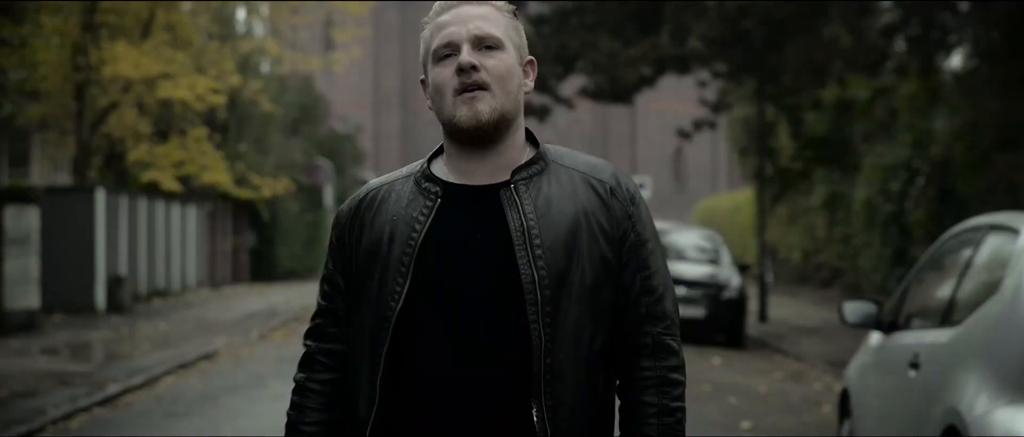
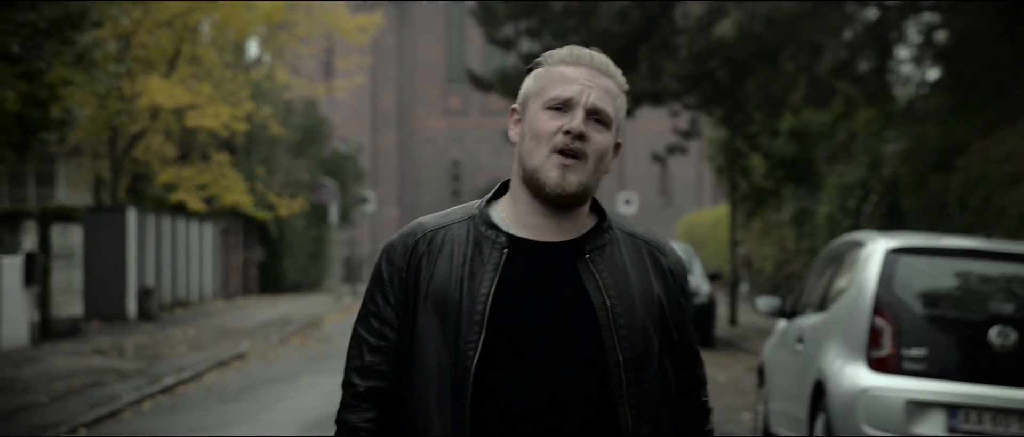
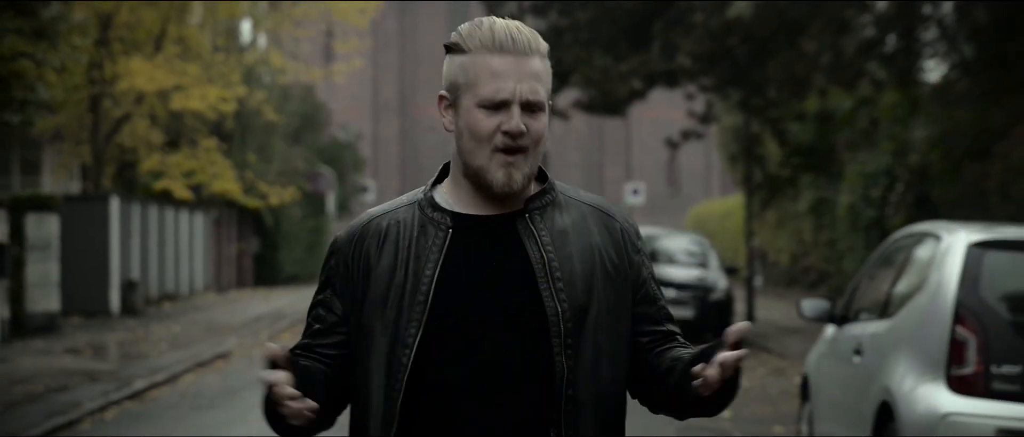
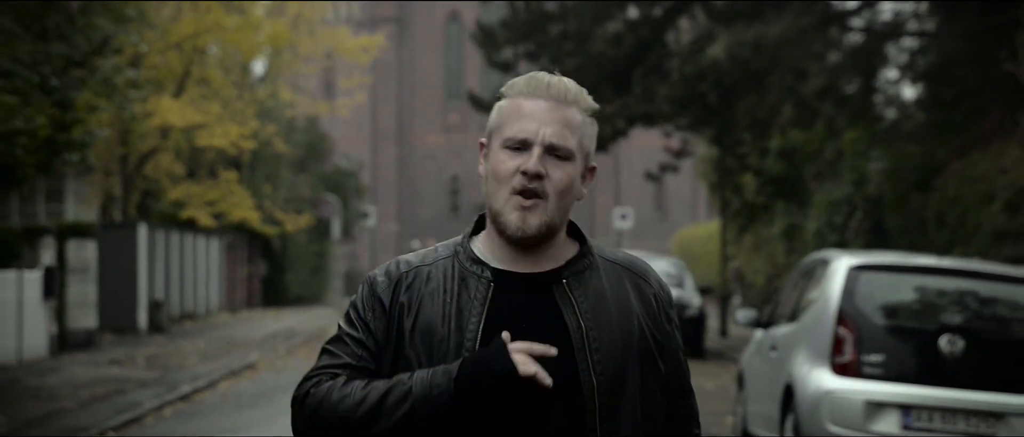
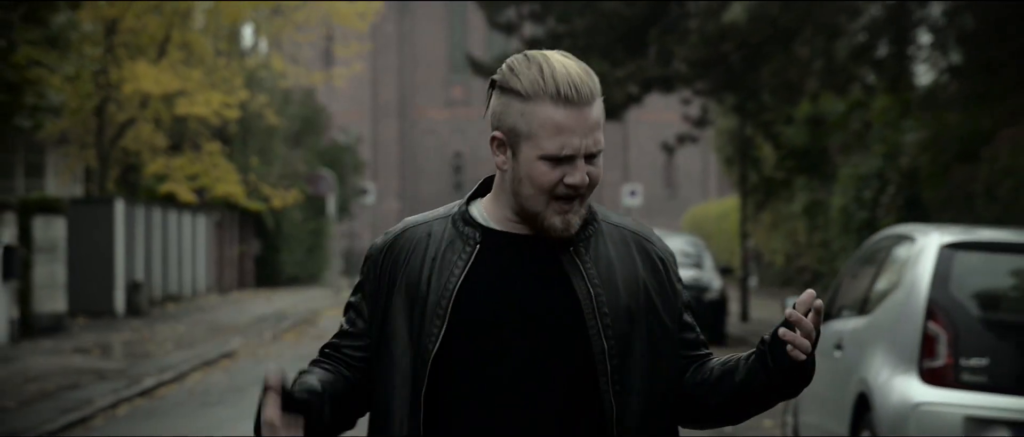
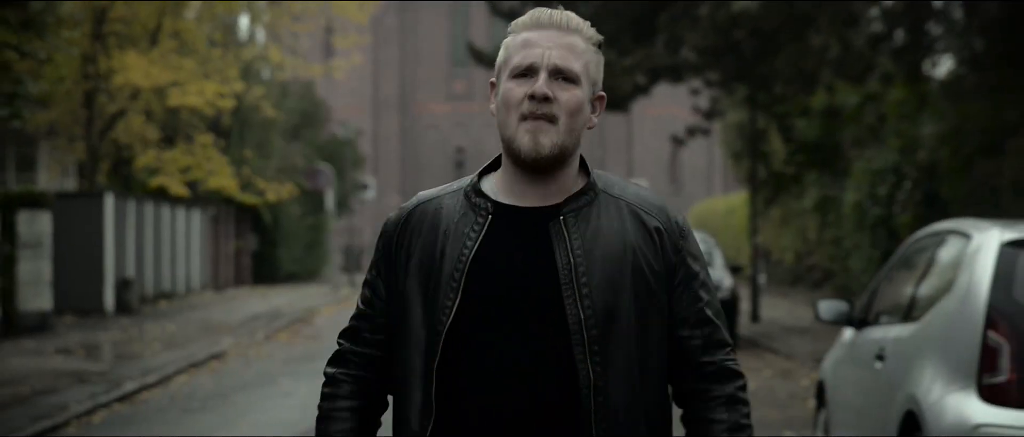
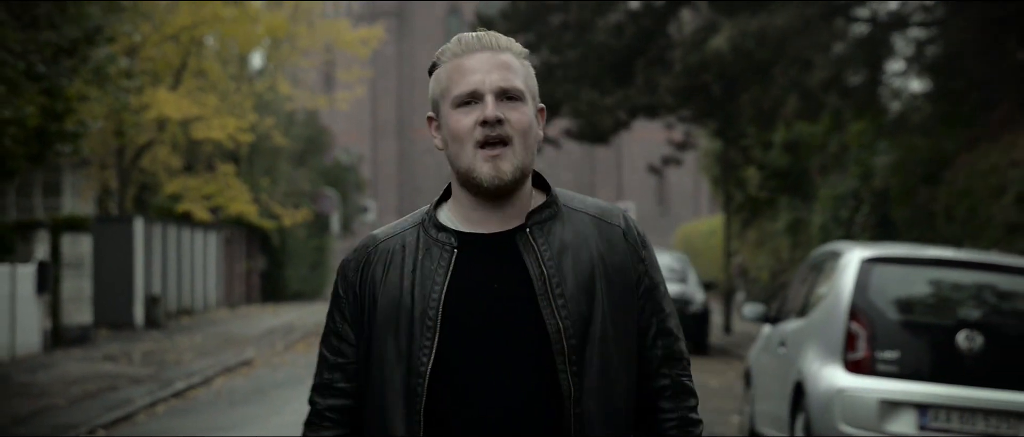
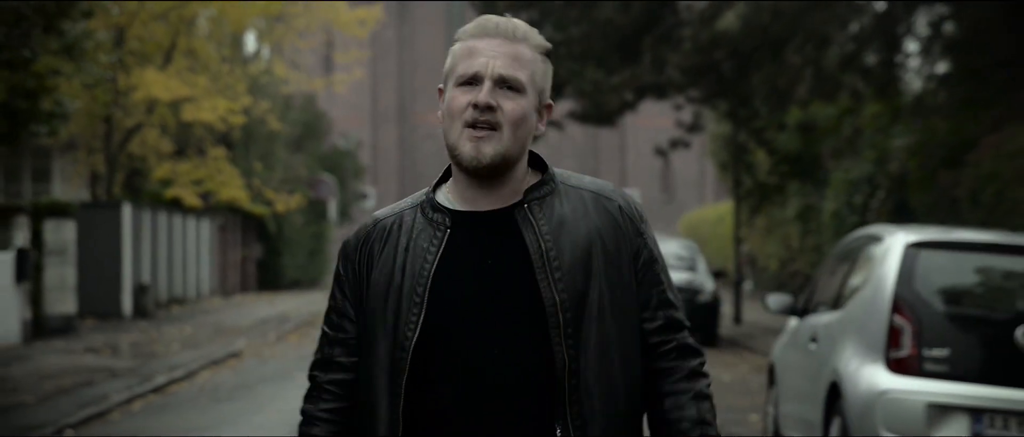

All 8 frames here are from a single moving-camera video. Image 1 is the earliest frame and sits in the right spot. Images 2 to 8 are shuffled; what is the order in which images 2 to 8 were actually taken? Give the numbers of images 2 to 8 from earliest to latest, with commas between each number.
6, 3, 5, 8, 2, 7, 4
